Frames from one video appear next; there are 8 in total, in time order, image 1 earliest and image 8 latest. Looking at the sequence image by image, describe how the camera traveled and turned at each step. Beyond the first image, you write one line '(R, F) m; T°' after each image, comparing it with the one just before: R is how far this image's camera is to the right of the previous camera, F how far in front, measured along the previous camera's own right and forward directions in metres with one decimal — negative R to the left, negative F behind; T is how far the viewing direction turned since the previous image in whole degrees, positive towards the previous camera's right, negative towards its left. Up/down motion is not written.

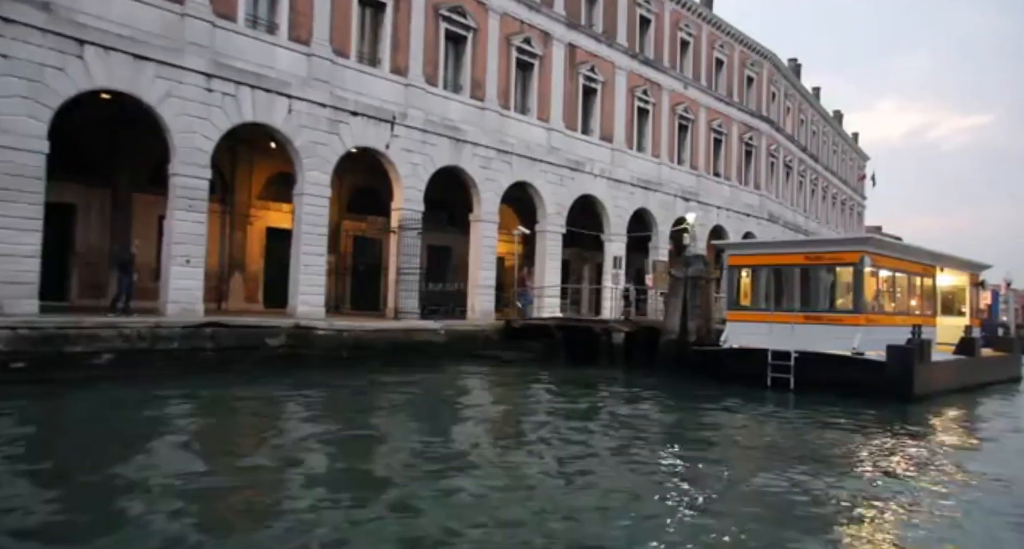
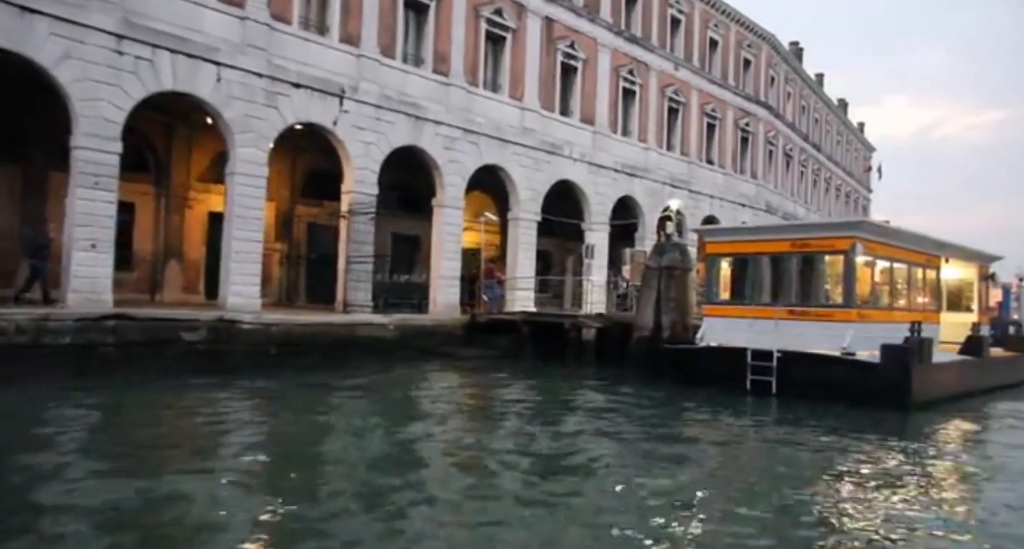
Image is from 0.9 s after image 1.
(+1.0, +1.6) m; -1°
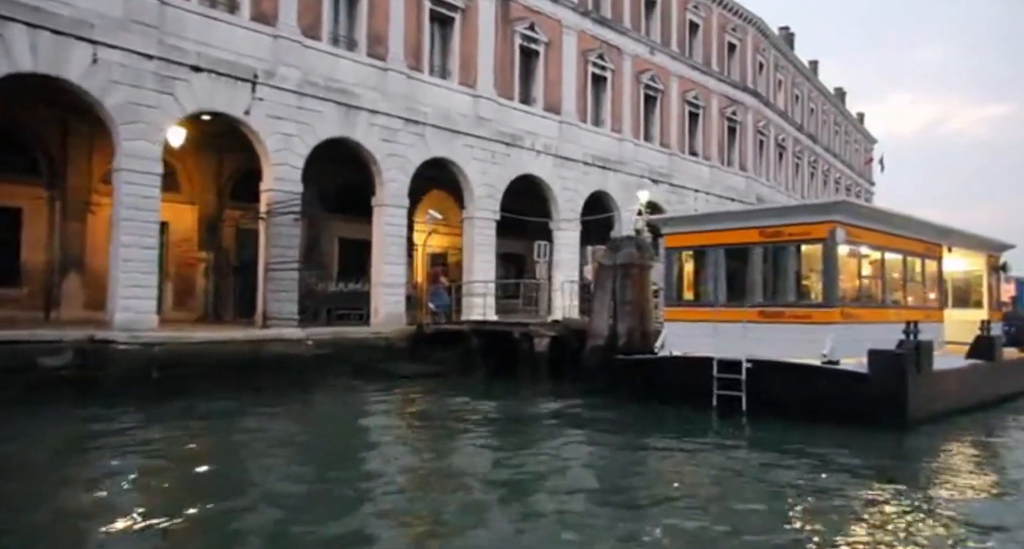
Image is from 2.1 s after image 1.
(+1.3, +2.0) m; -1°
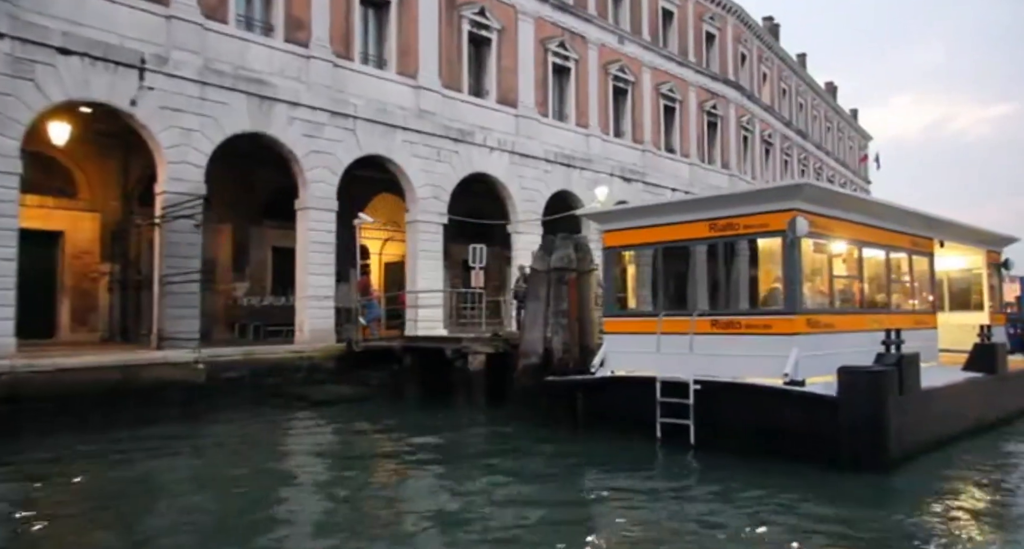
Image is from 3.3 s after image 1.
(+1.3, +1.8) m; 0°
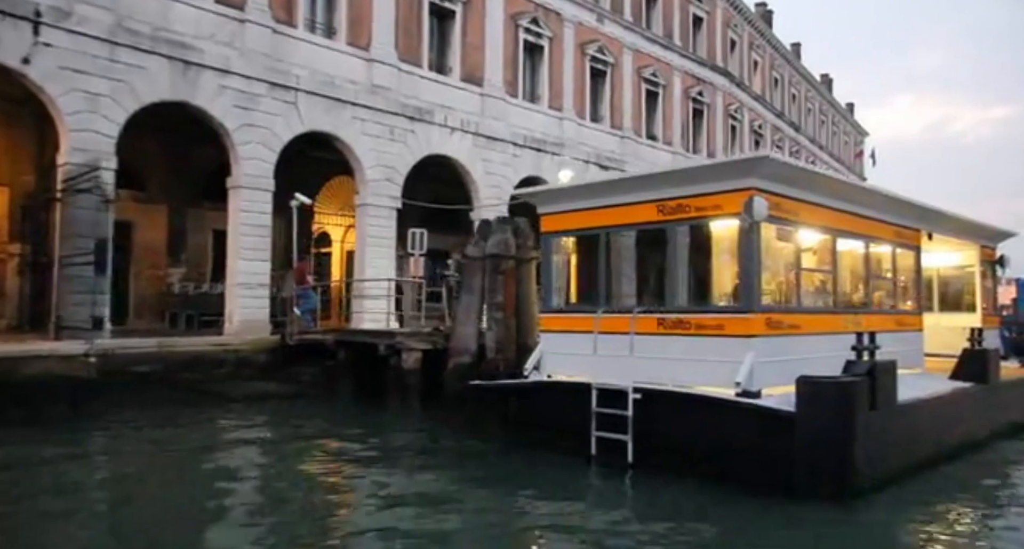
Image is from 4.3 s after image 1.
(+0.9, +1.3) m; 0°
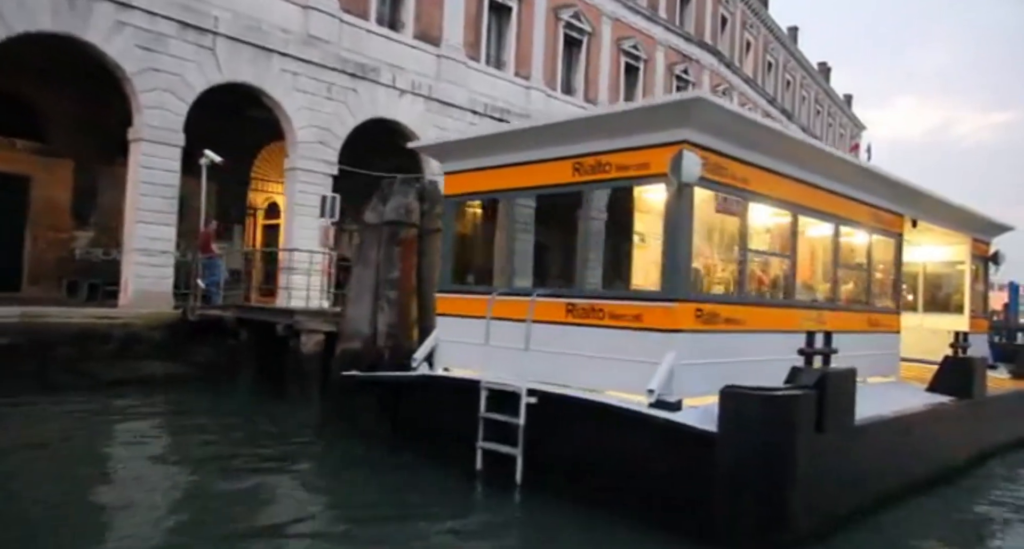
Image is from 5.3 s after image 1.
(+1.0, +1.5) m; 0°
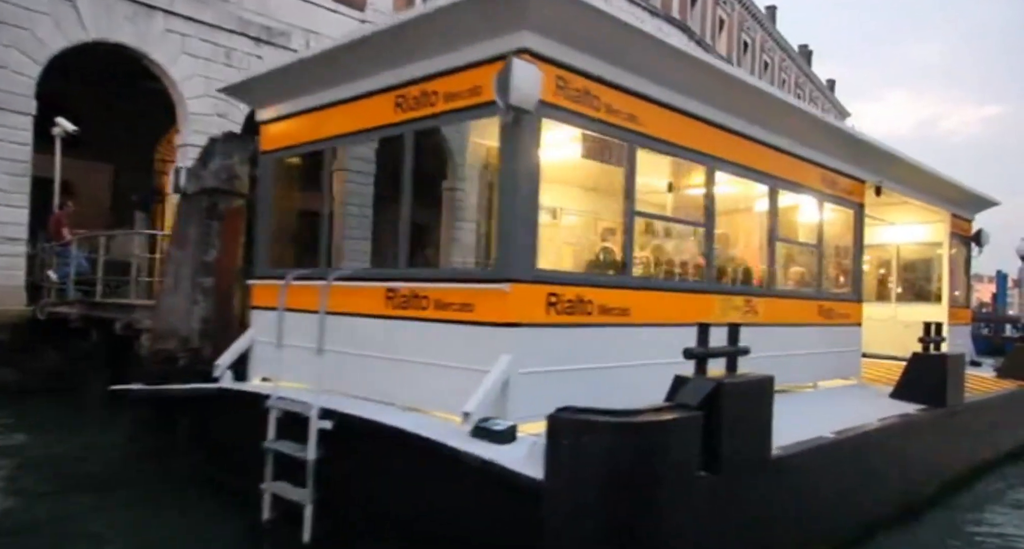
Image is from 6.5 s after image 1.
(+1.2, +1.7) m; +1°
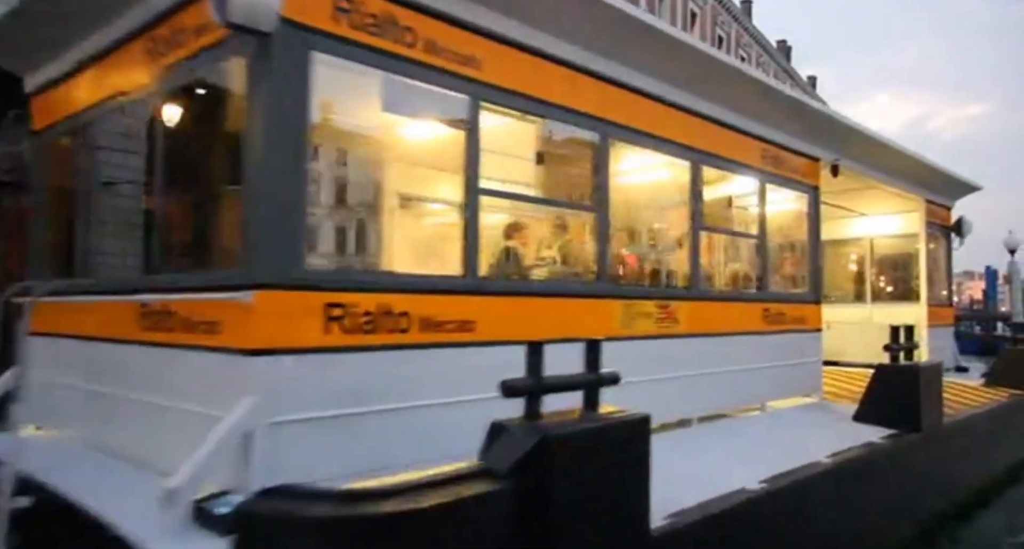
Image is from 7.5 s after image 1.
(+0.9, +1.2) m; 0°
